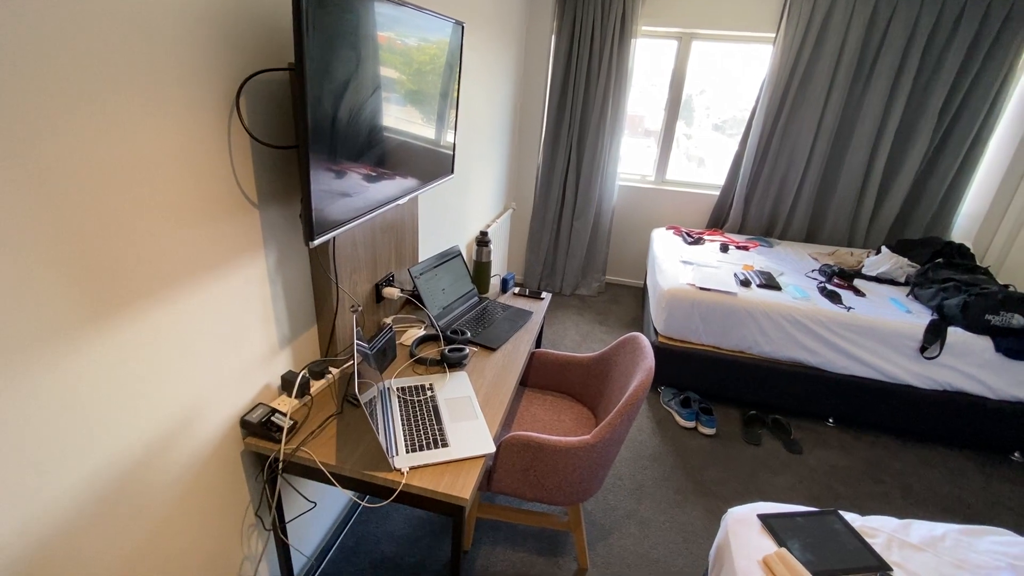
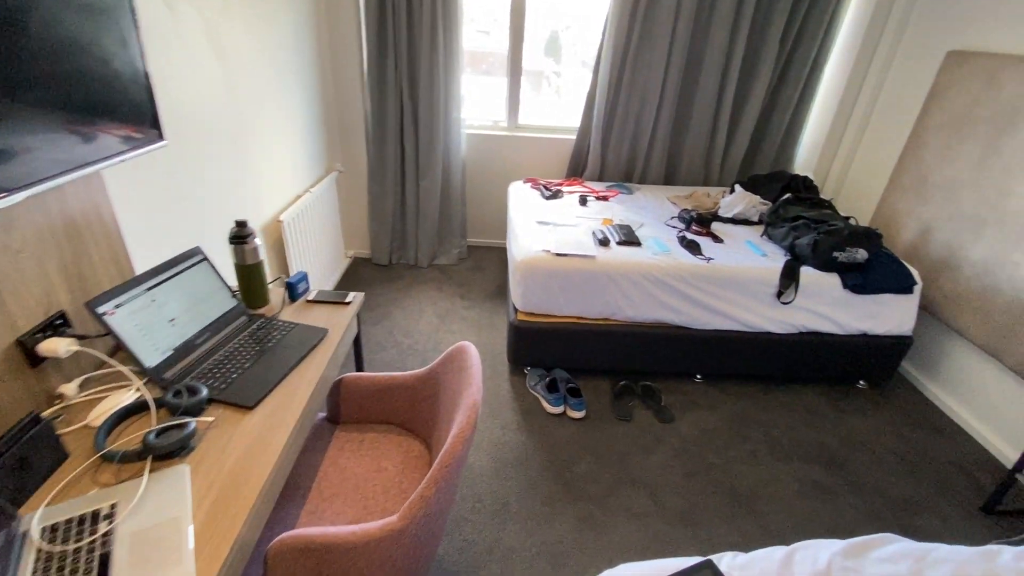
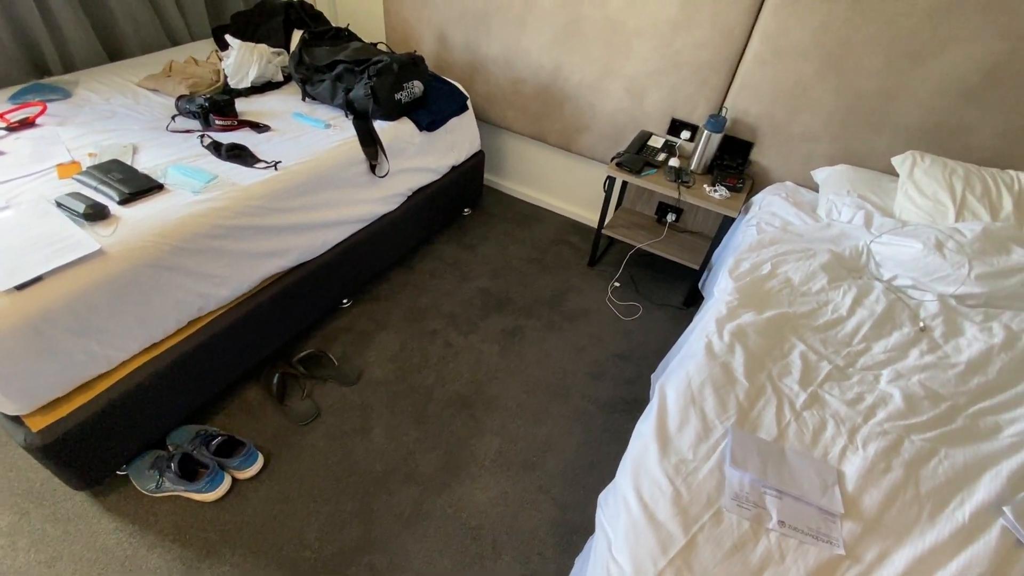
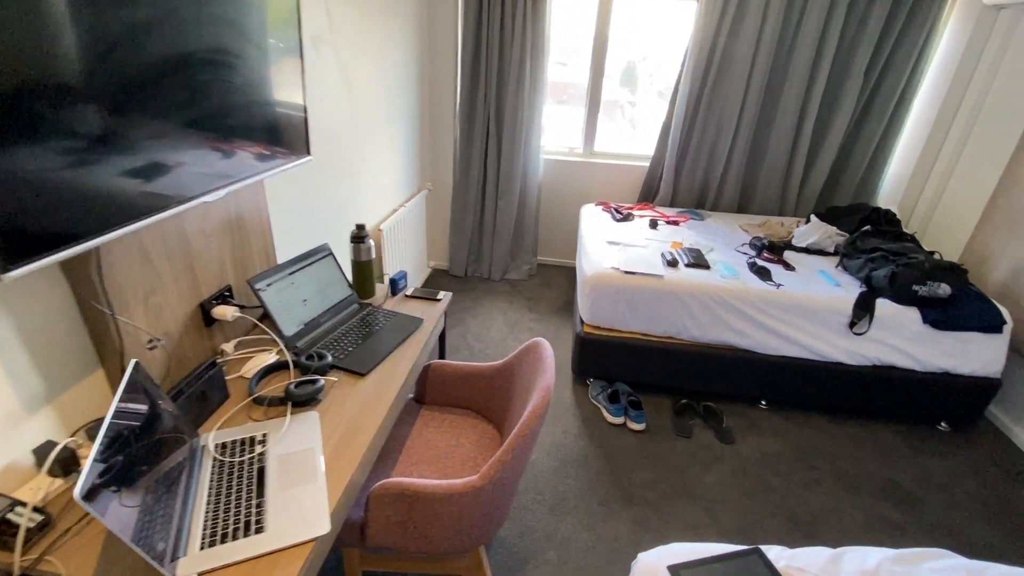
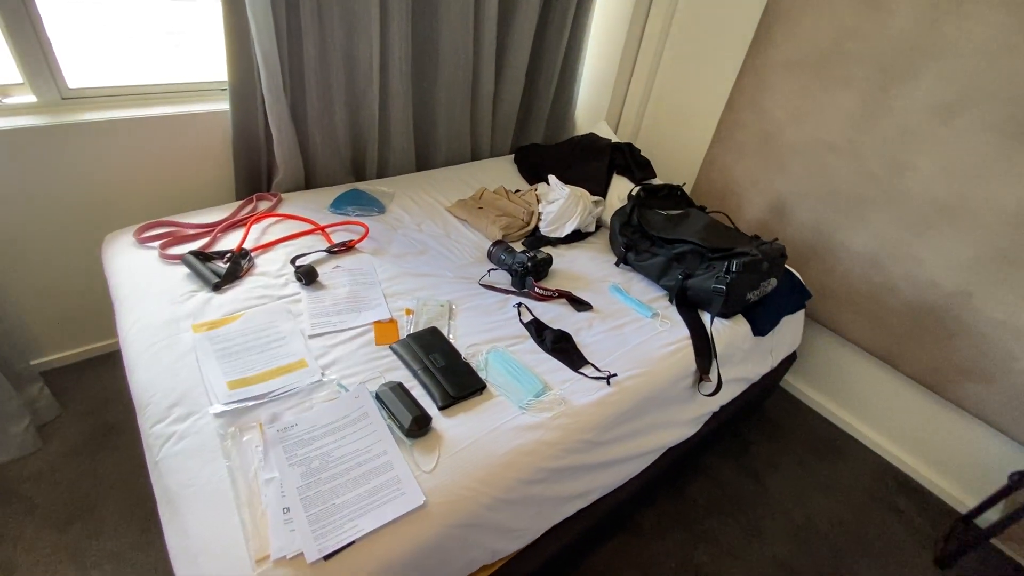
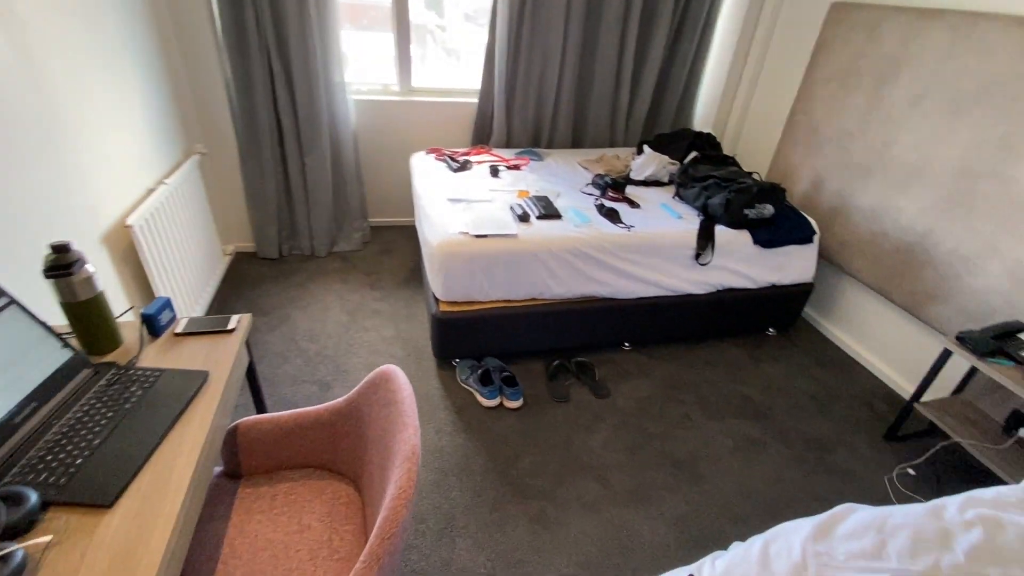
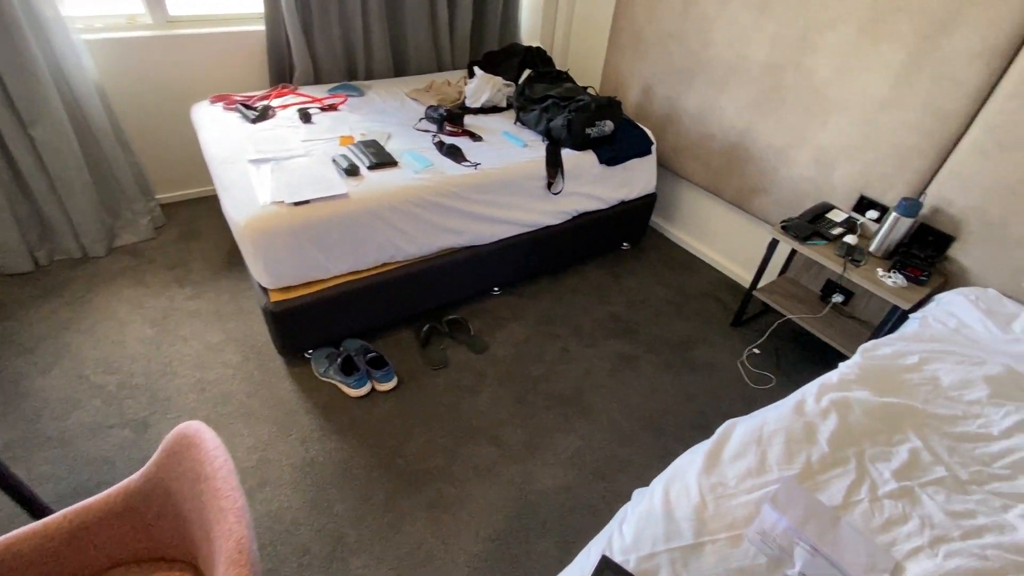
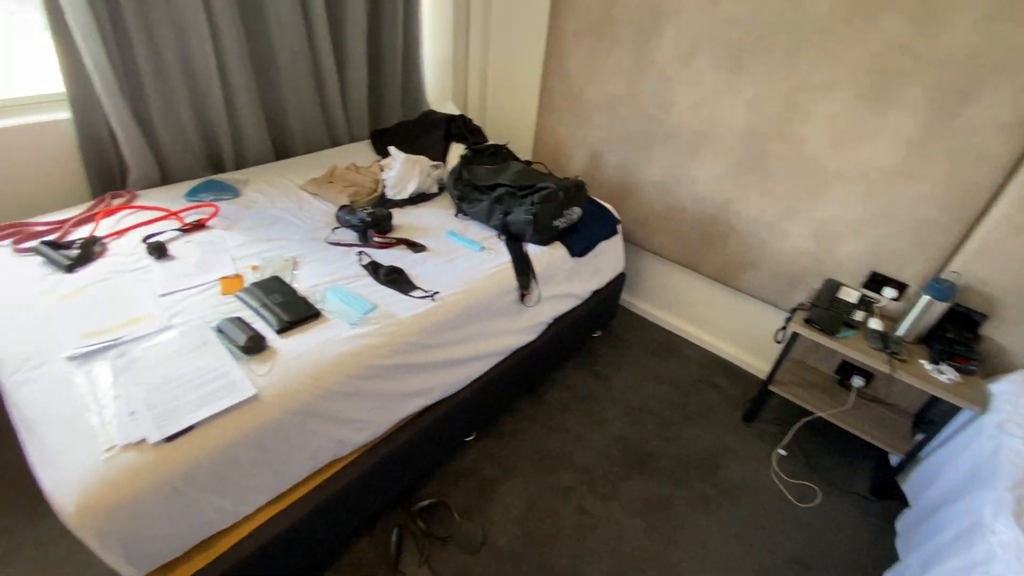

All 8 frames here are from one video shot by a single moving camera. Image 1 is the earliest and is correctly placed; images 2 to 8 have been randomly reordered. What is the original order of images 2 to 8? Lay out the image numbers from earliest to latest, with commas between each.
4, 2, 6, 7, 3, 8, 5
